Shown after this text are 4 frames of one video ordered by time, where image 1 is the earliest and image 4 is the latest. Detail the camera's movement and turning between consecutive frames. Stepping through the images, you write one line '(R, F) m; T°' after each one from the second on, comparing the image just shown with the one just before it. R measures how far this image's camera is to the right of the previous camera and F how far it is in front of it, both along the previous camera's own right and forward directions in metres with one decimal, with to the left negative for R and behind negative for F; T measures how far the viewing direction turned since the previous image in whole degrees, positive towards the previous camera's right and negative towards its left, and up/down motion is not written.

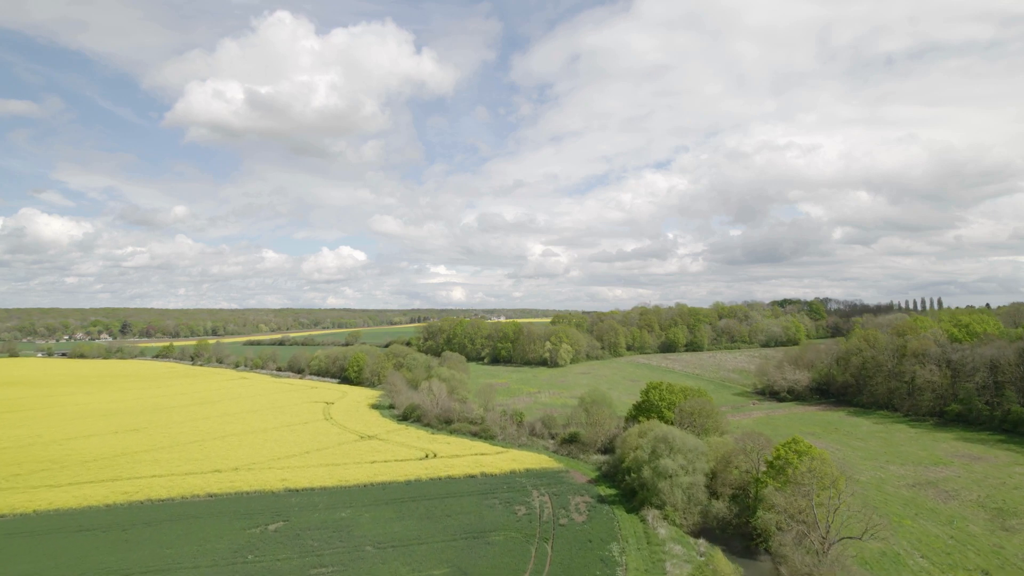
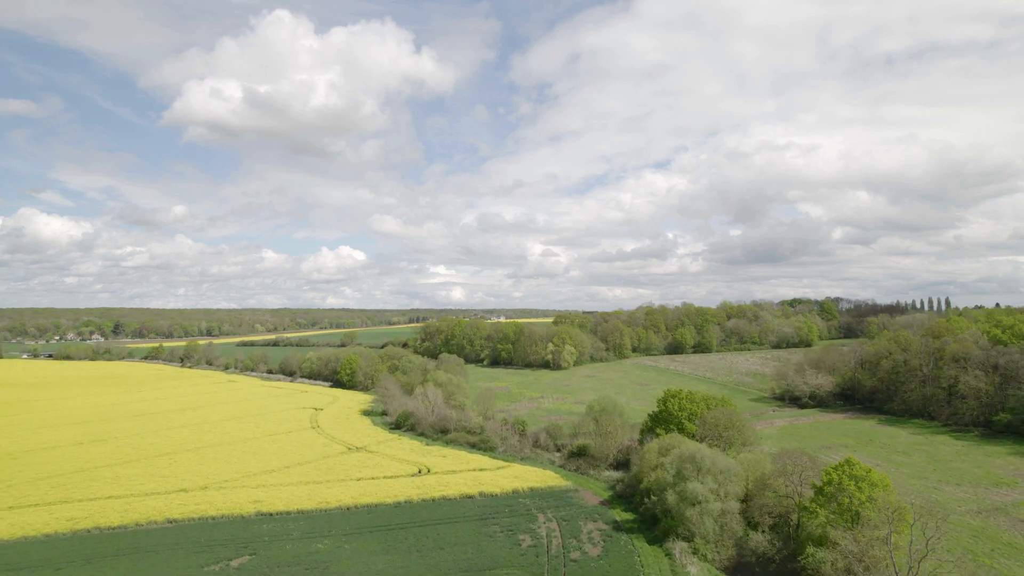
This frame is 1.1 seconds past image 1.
(-0.2, +4.3) m; 0°
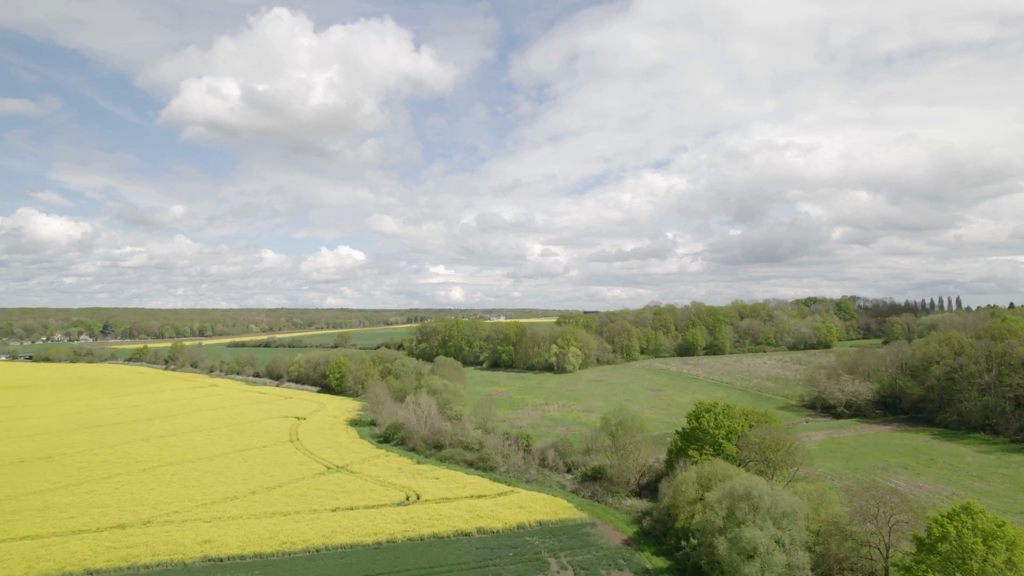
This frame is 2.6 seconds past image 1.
(-0.3, +5.9) m; 0°
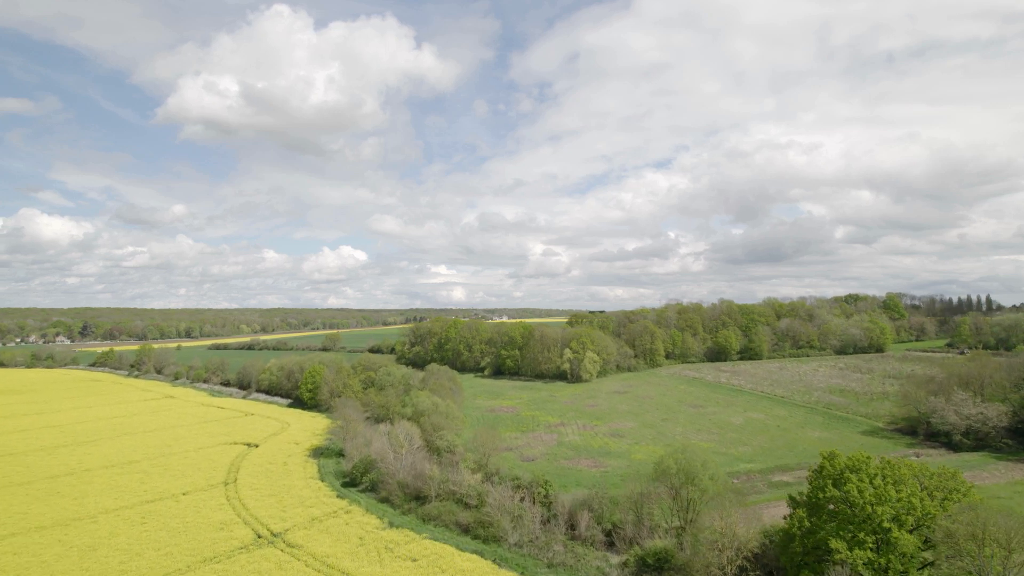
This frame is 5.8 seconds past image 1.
(-0.7, +12.7) m; 0°
